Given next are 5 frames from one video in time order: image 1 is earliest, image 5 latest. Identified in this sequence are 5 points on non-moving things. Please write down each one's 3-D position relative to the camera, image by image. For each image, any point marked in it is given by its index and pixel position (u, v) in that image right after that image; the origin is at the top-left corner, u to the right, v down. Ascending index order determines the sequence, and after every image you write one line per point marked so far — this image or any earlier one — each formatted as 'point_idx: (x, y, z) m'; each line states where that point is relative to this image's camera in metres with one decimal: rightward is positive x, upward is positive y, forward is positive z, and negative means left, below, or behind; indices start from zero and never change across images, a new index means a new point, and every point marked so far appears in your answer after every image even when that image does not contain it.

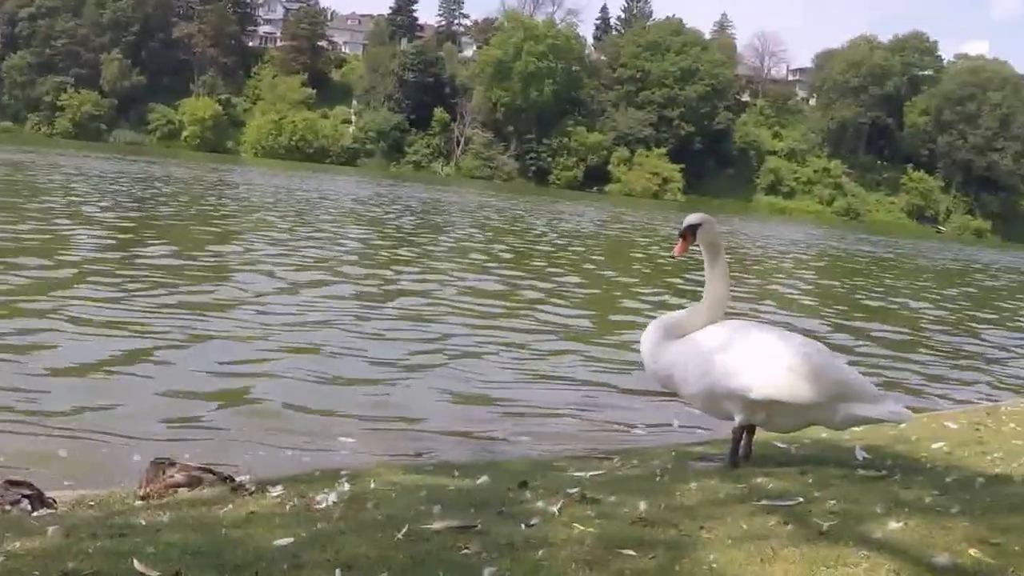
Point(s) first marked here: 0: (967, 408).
0: (+6.8, -1.7, +15.2) m
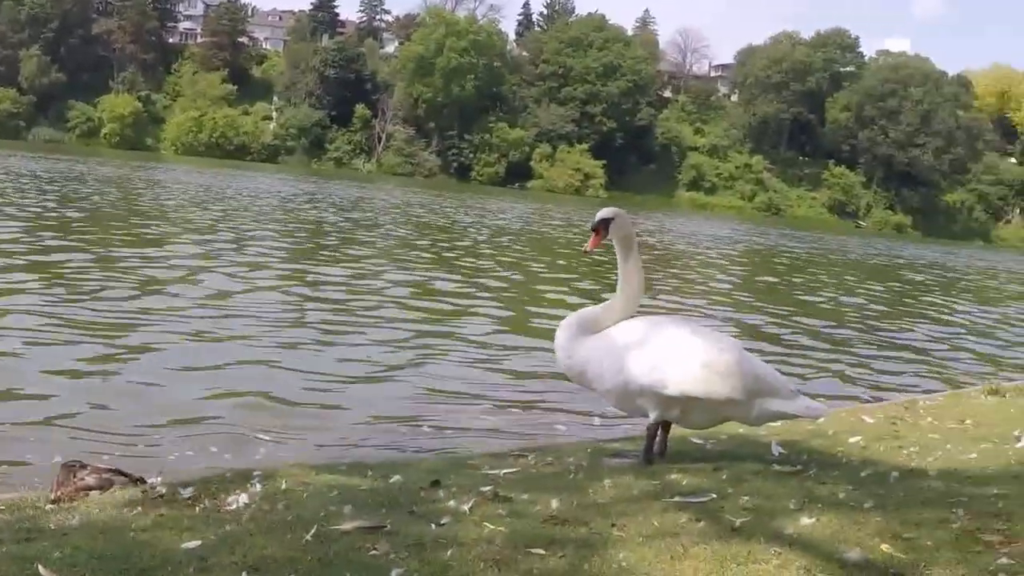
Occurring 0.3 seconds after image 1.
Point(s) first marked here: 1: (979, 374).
0: (+5.5, -1.7, +15.2) m
1: (+7.8, -1.3, +17.1) m
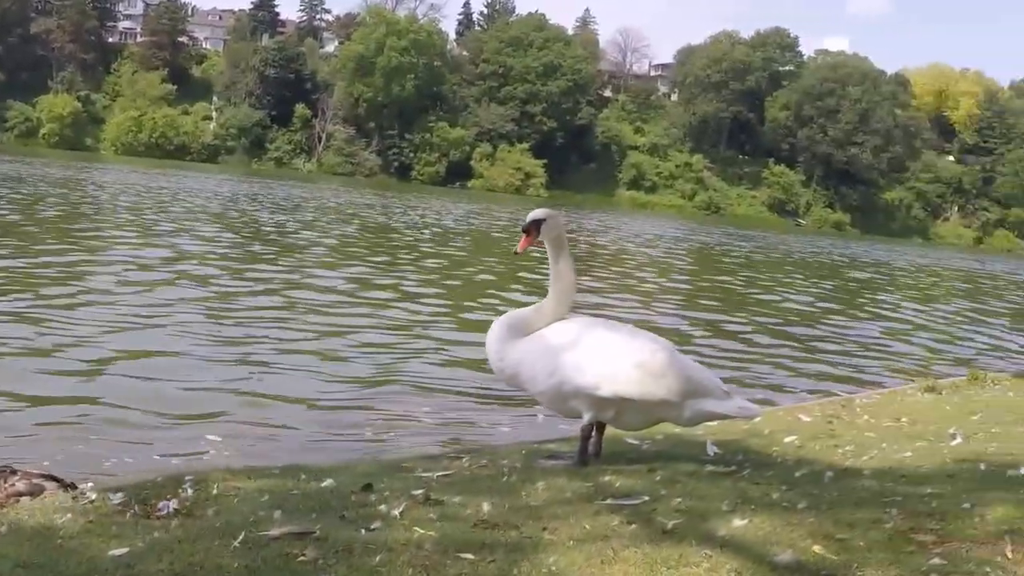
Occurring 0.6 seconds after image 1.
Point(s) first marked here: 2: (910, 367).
0: (+4.6, -1.6, +15.2) m
1: (+6.8, -1.3, +17.2) m
2: (+6.7, -1.3, +17.3) m
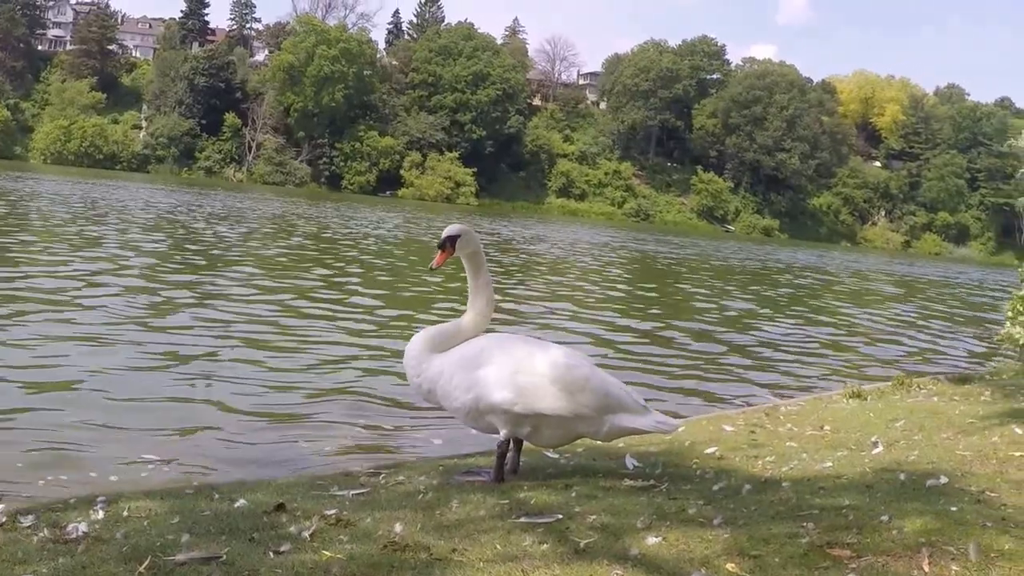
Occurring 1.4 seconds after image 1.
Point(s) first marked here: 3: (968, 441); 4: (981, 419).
0: (+3.4, -1.8, +15.2) m
1: (+5.6, -1.4, +17.3) m
2: (+5.5, -1.4, +17.4) m
3: (+4.9, -1.6, +11.1) m
4: (+5.7, -1.5, +12.5) m
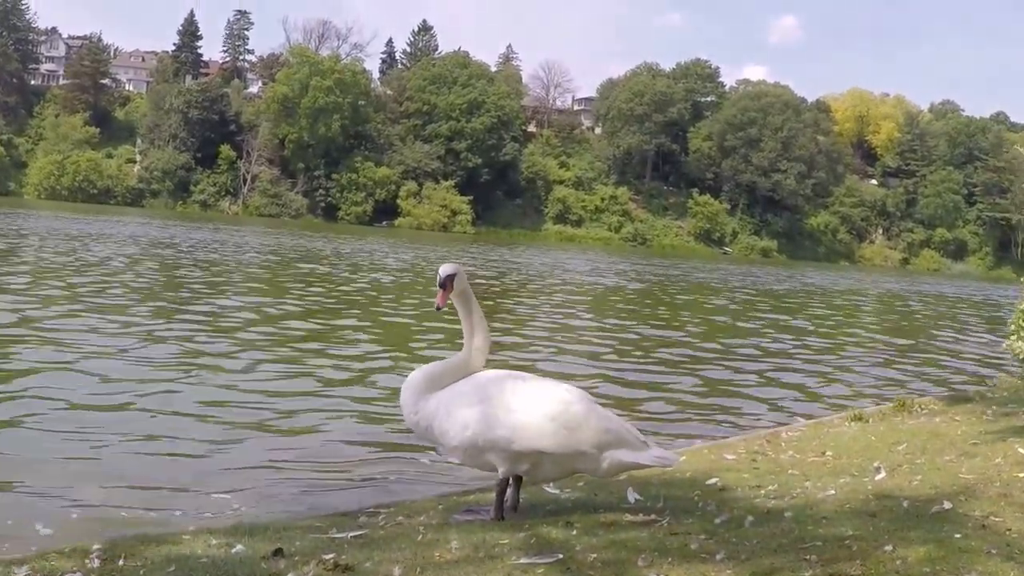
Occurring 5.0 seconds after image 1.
0: (+3.4, -2.2, +15.1) m
1: (+5.6, -1.8, +17.2) m
2: (+5.5, -1.8, +17.3) m
3: (+4.9, -1.9, +11.0) m
4: (+5.6, -1.9, +12.4) m
